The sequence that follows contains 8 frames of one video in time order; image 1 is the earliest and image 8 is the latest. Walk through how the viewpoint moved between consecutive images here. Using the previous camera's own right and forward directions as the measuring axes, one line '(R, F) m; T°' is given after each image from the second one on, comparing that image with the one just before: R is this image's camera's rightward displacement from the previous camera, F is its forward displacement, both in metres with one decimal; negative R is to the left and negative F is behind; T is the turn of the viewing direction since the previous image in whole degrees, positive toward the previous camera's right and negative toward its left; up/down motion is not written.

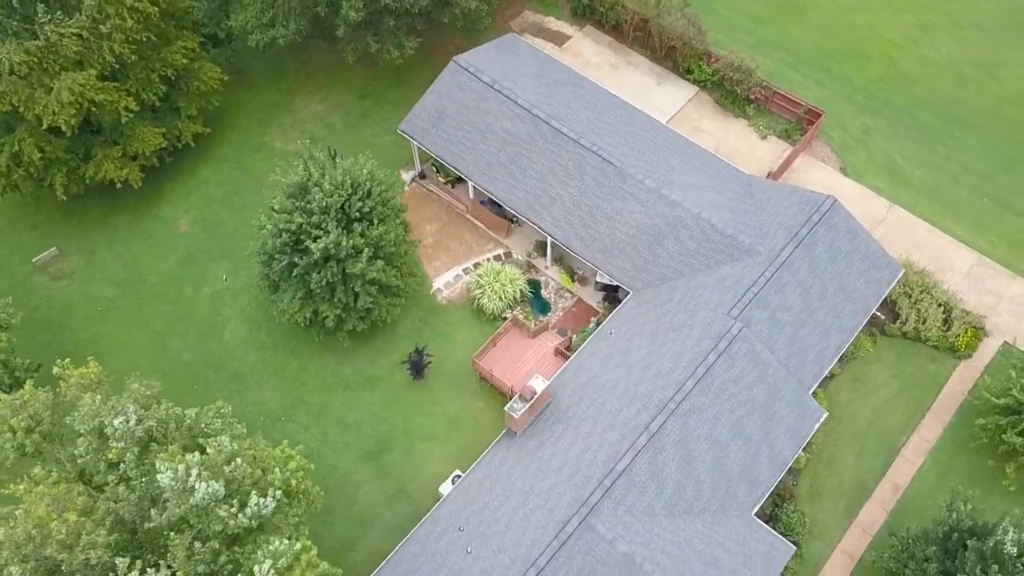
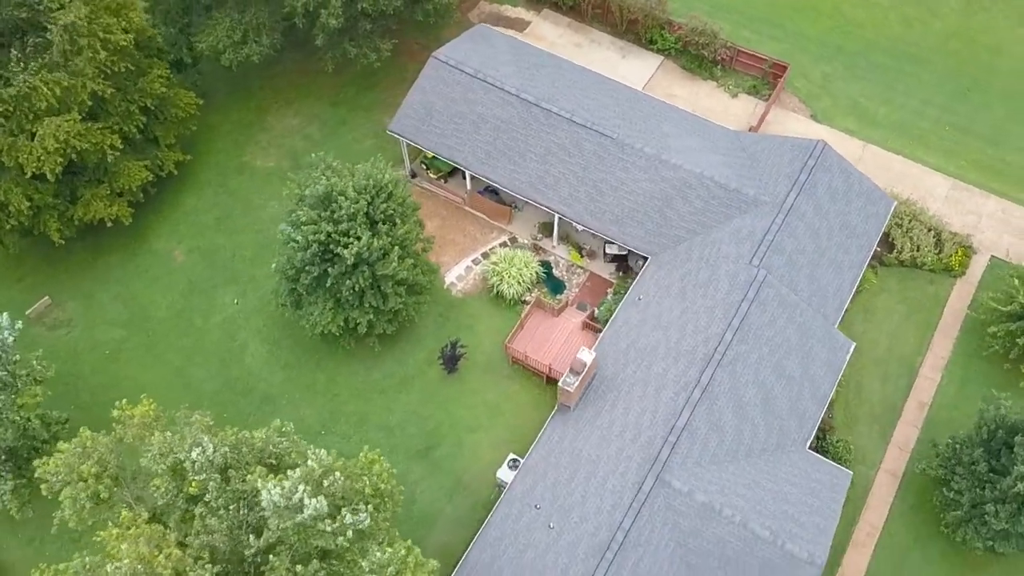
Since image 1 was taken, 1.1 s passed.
(-3.3, -0.3) m; +5°
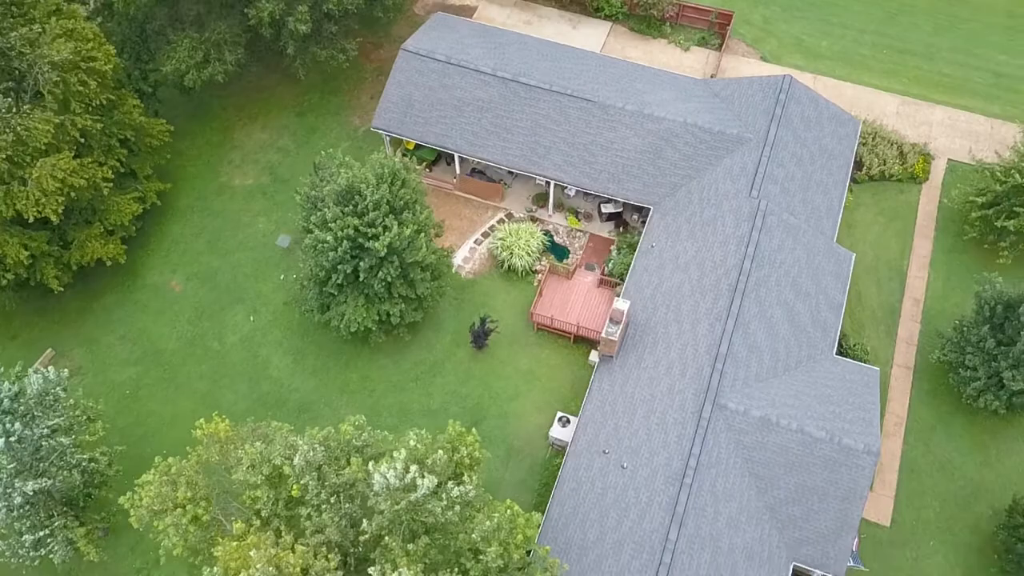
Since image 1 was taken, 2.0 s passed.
(-3.7, -0.7) m; +6°
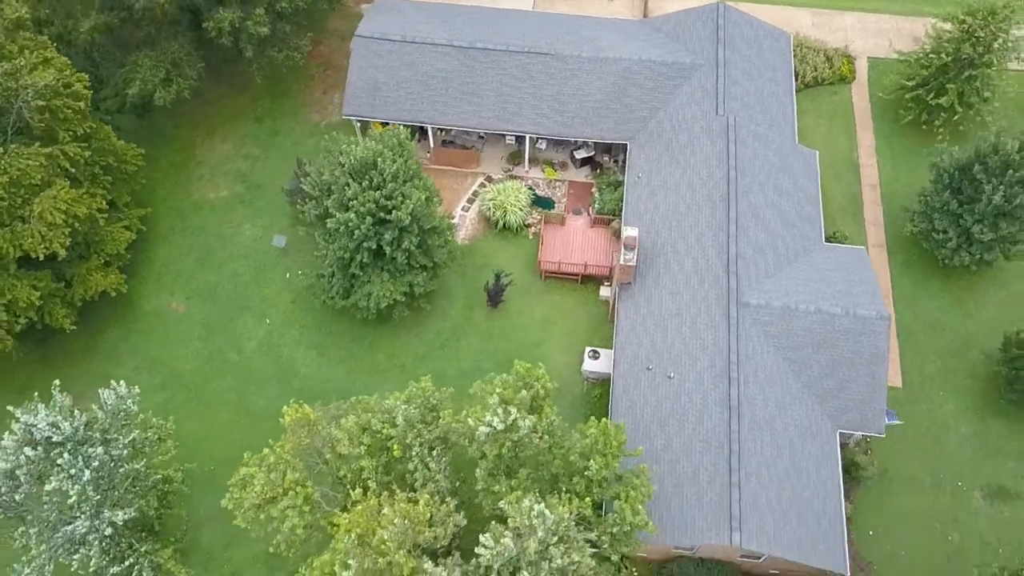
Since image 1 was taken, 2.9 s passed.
(-4.1, -1.0) m; +7°
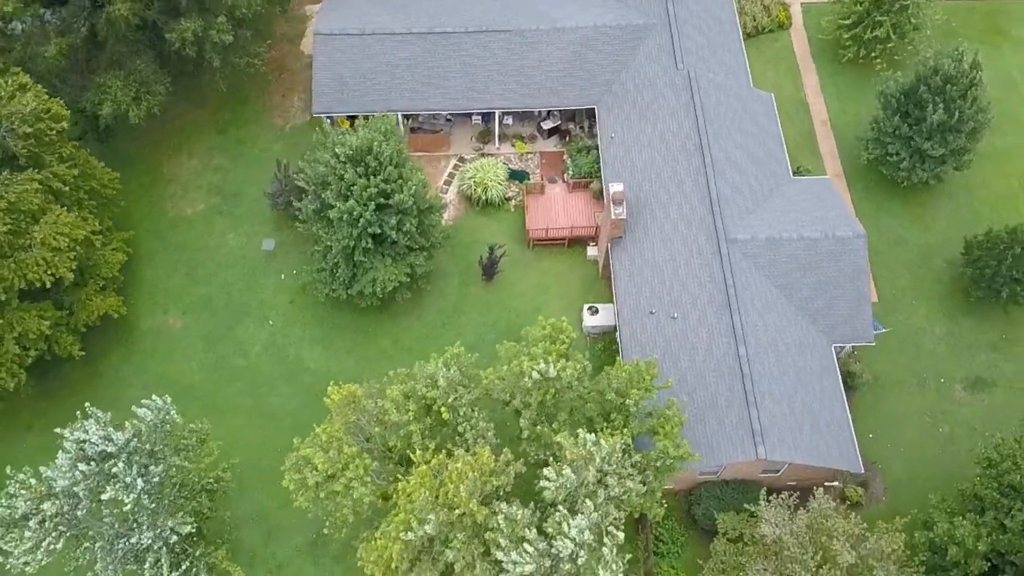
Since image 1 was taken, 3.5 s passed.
(-2.5, -0.9) m; +5°
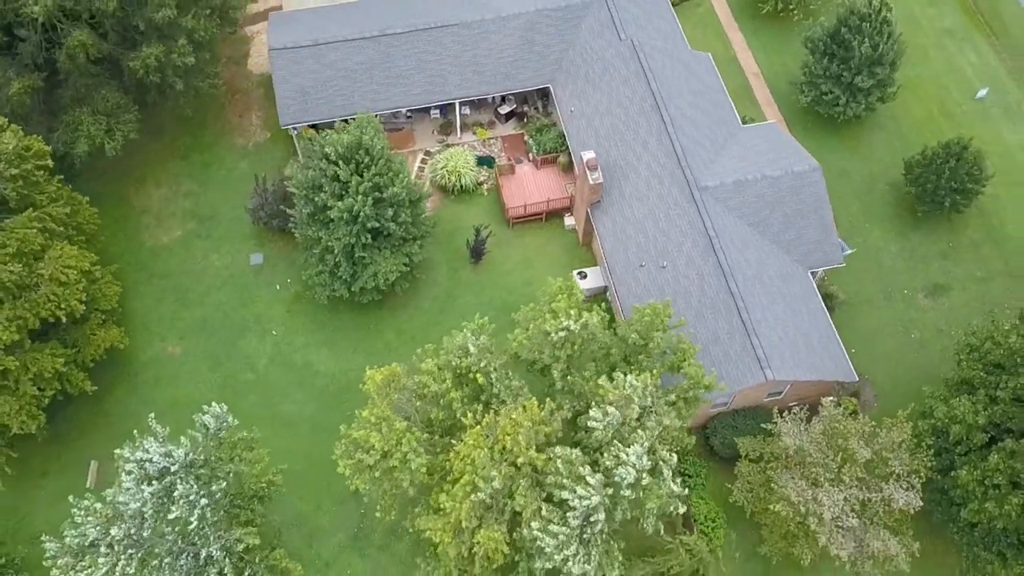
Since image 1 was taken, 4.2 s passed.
(-2.8, -1.1) m; +5°
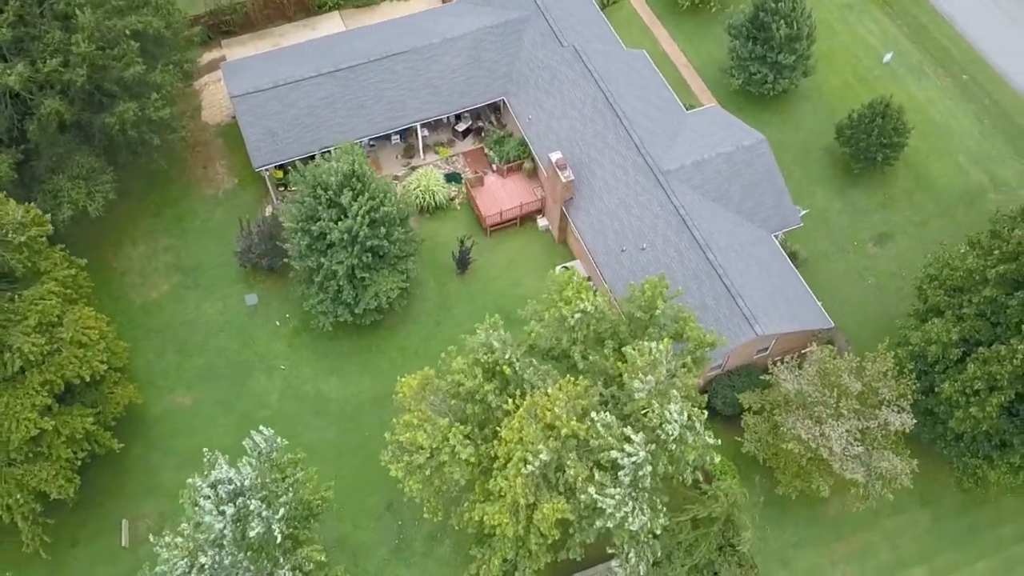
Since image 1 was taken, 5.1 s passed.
(-2.8, -1.5) m; +5°
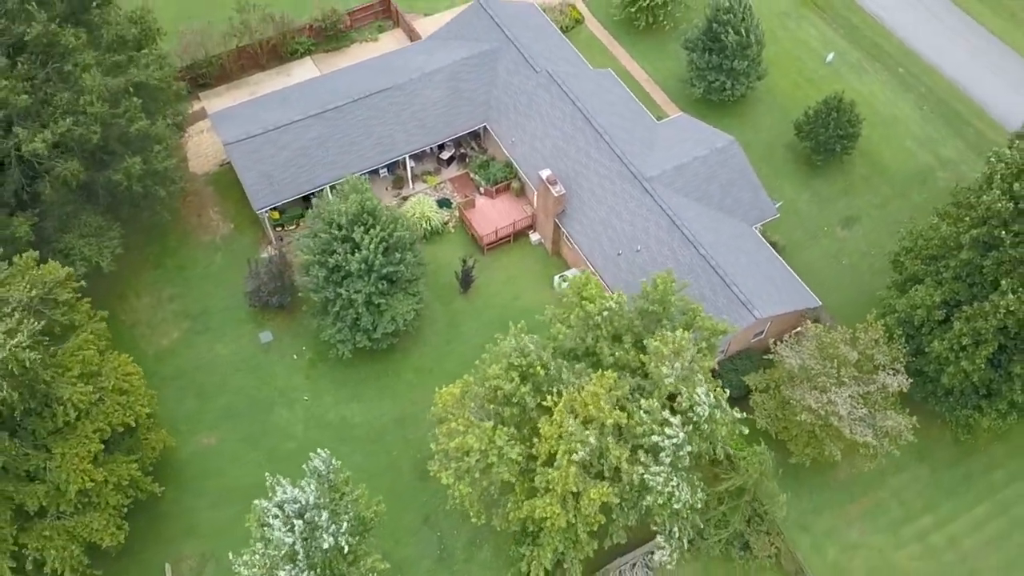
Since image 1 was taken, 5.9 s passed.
(-2.5, -1.5) m; +4°
